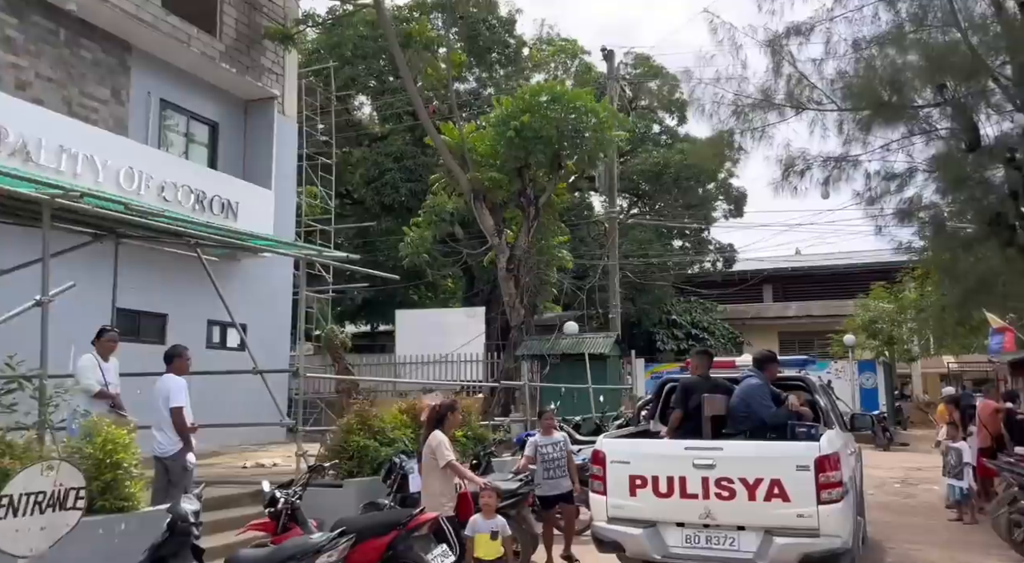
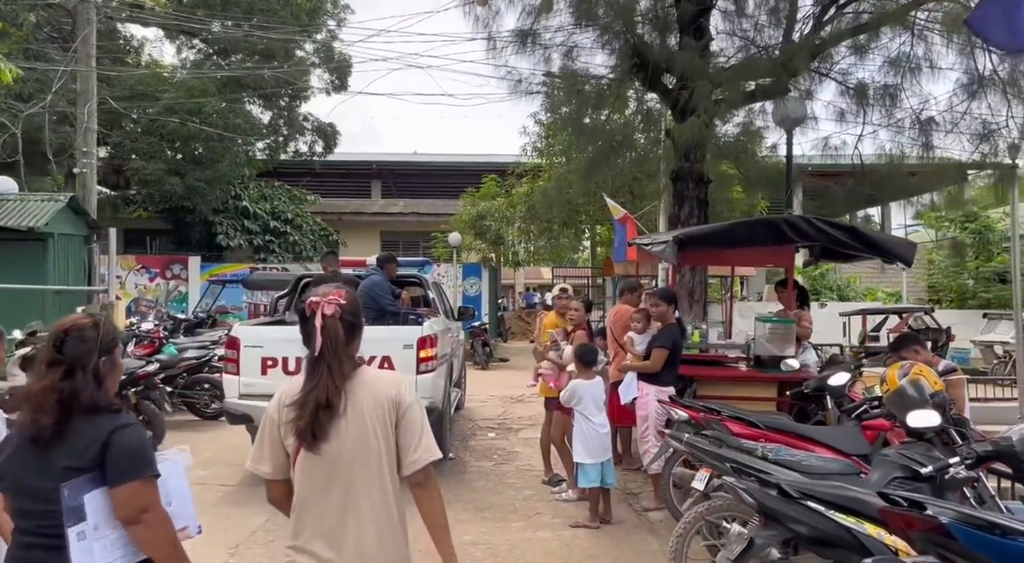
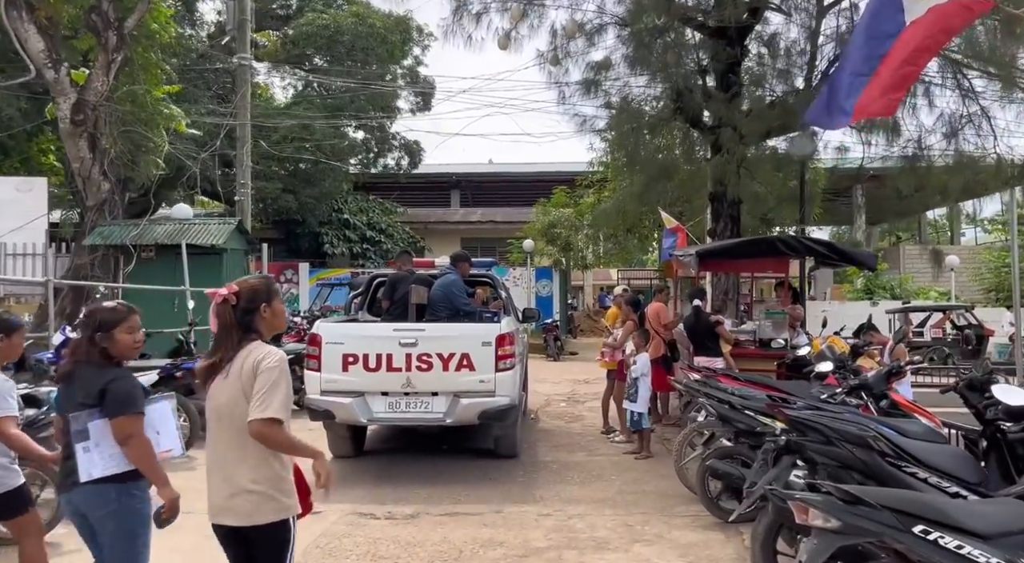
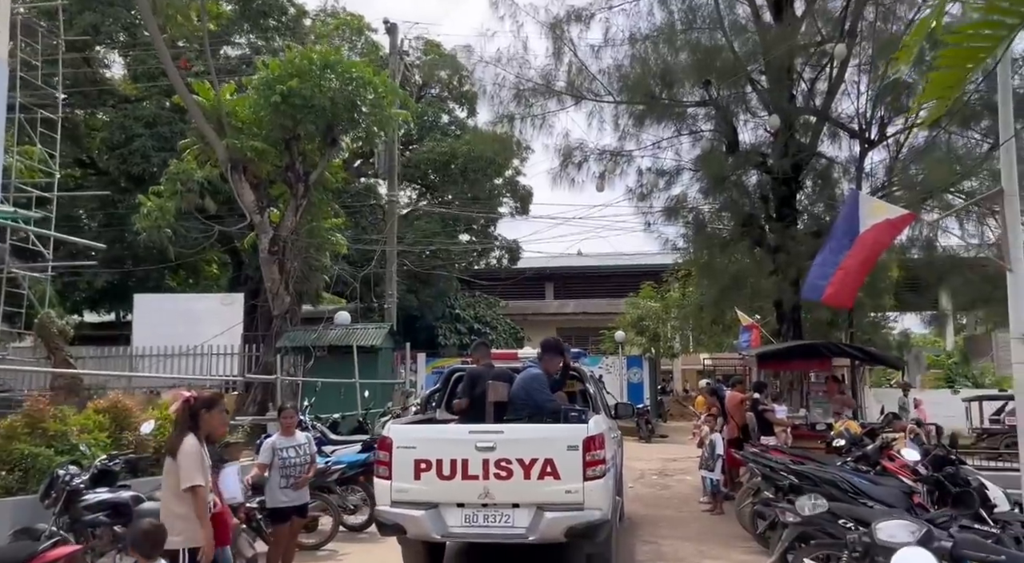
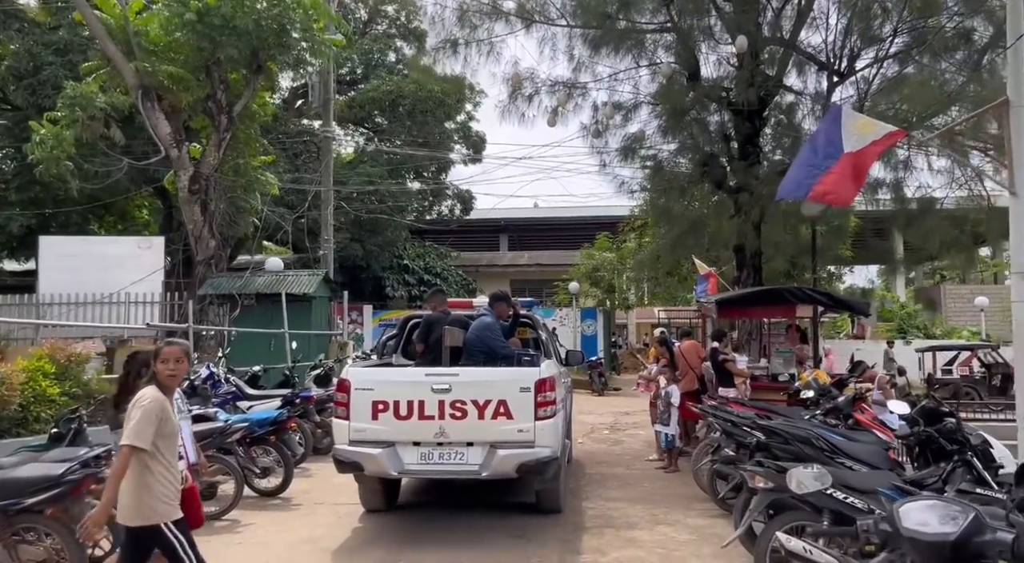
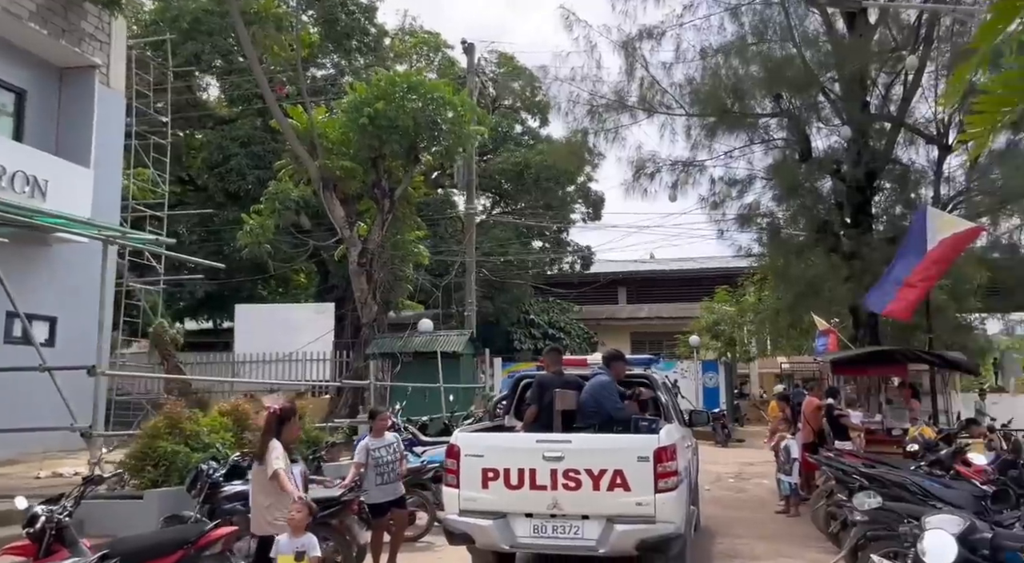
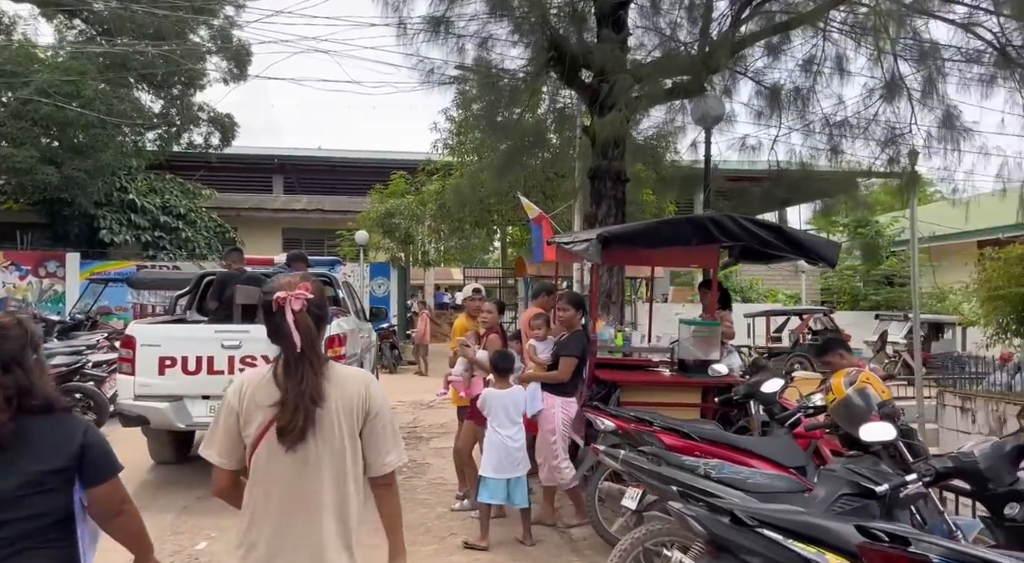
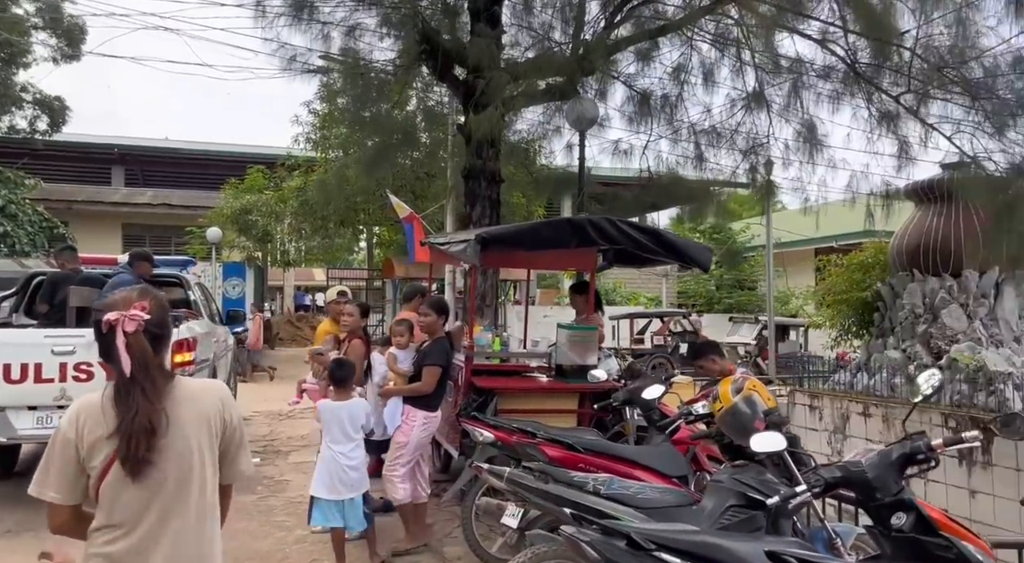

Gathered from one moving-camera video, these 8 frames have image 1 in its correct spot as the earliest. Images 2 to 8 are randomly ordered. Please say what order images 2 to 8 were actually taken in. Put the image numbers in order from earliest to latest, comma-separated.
6, 4, 5, 3, 2, 7, 8
